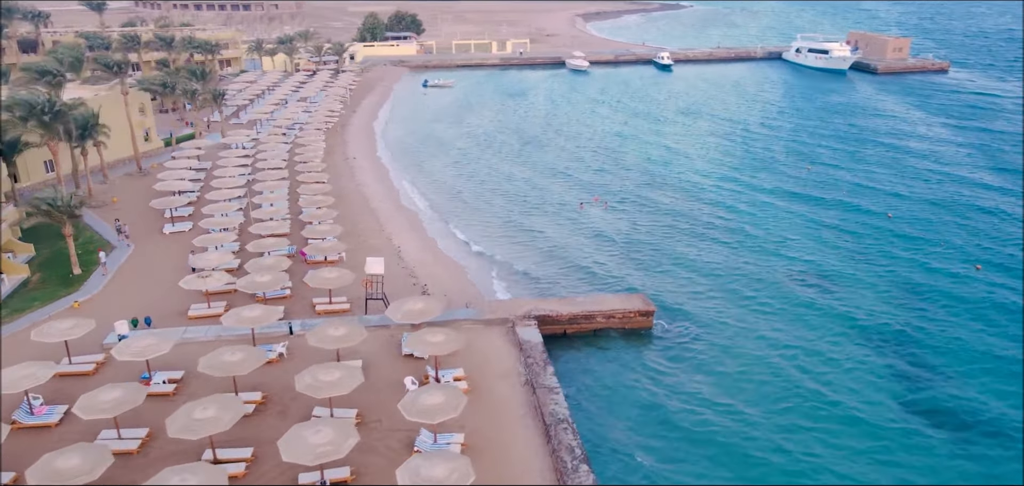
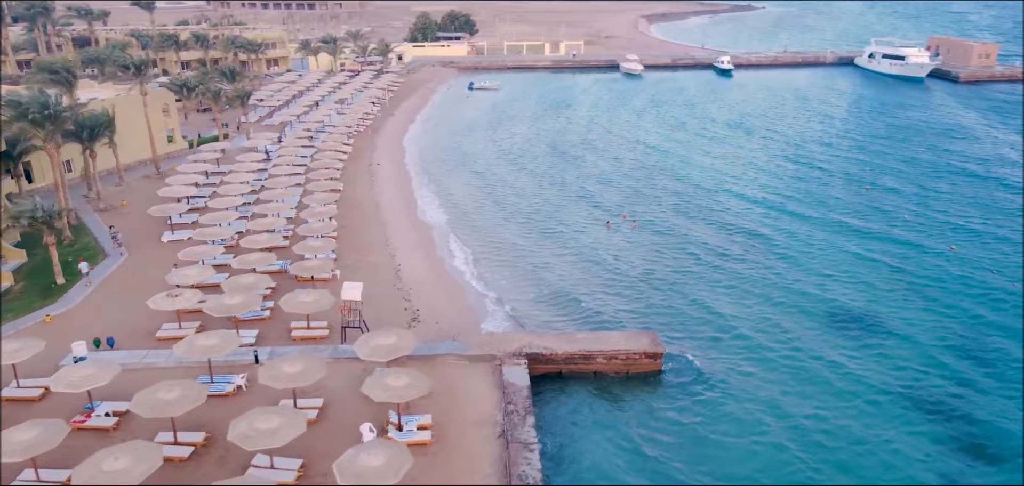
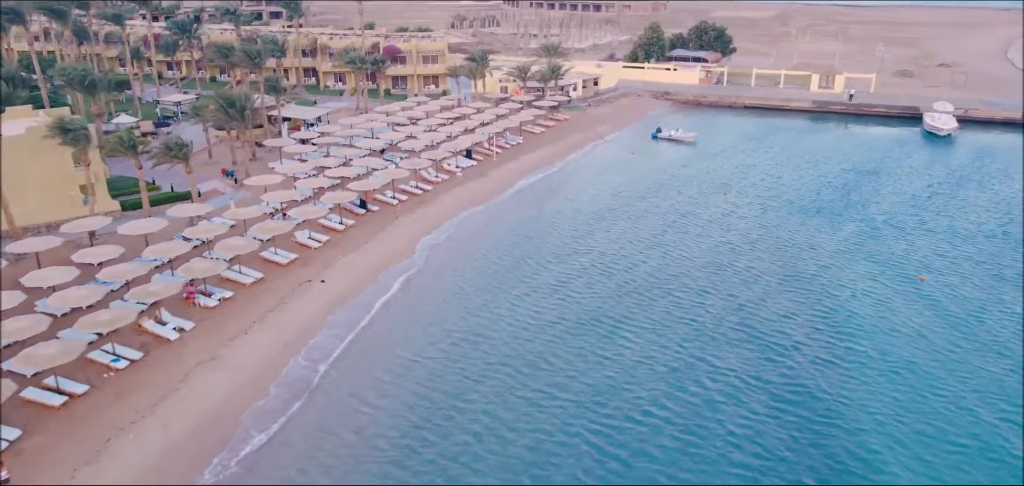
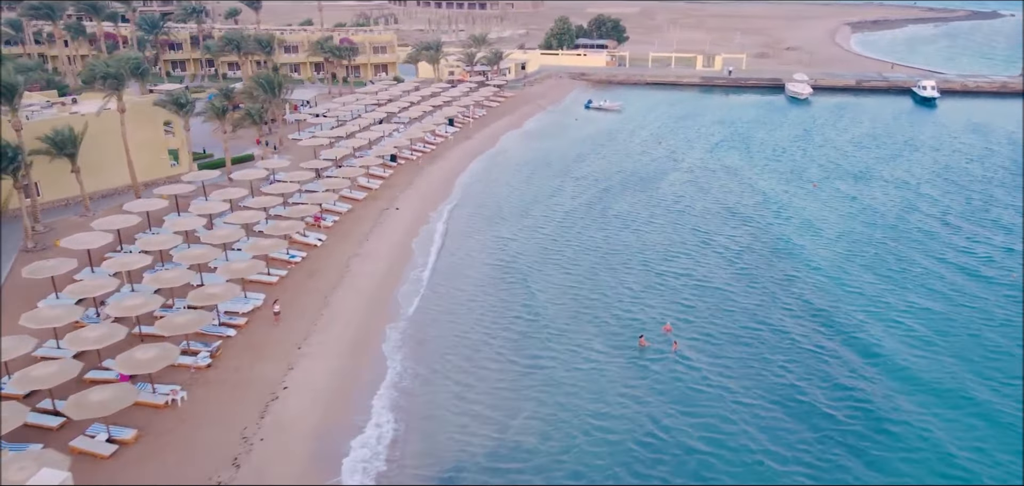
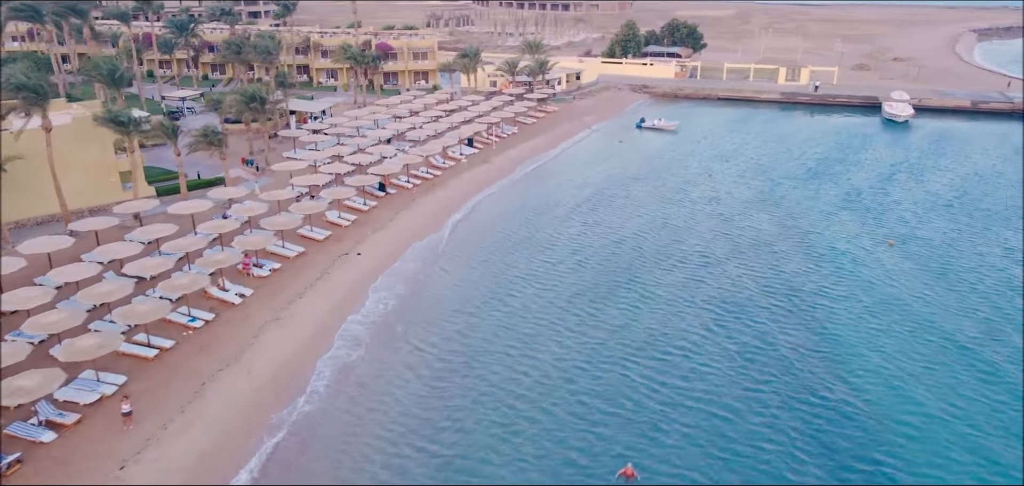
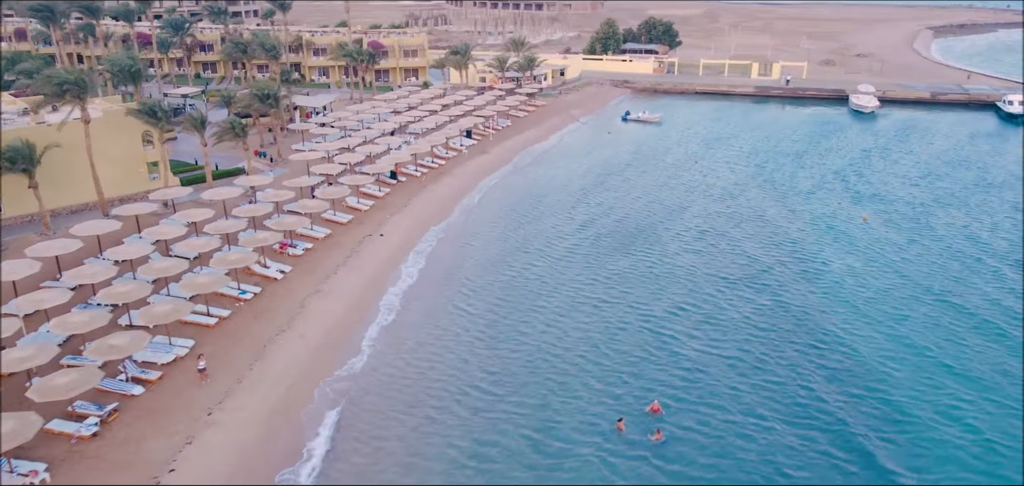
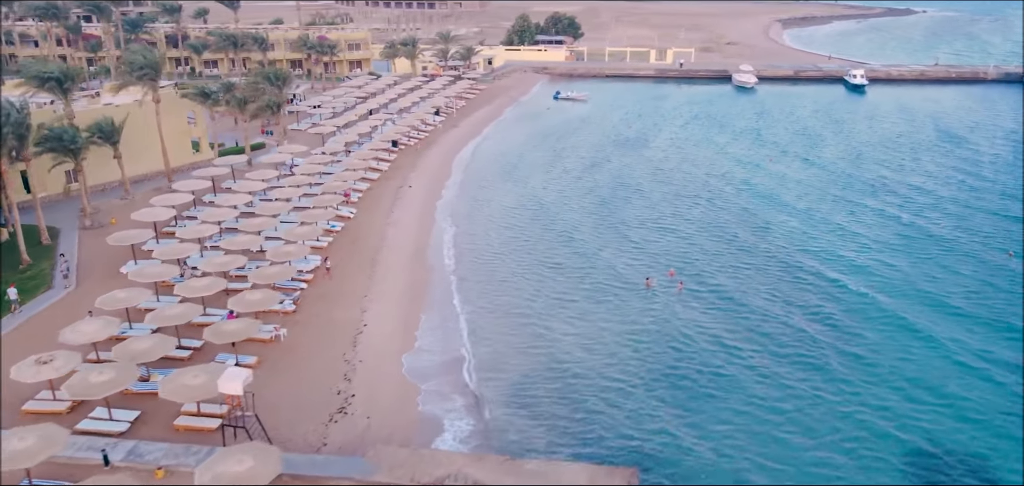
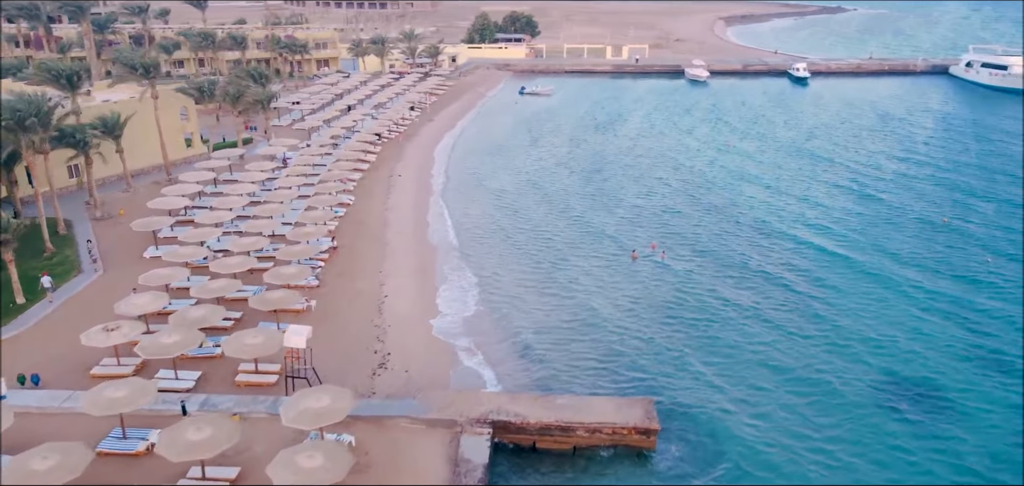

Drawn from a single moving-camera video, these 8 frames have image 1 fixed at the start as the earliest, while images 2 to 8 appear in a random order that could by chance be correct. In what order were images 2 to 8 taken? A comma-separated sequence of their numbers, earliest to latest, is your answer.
2, 8, 7, 4, 6, 5, 3
